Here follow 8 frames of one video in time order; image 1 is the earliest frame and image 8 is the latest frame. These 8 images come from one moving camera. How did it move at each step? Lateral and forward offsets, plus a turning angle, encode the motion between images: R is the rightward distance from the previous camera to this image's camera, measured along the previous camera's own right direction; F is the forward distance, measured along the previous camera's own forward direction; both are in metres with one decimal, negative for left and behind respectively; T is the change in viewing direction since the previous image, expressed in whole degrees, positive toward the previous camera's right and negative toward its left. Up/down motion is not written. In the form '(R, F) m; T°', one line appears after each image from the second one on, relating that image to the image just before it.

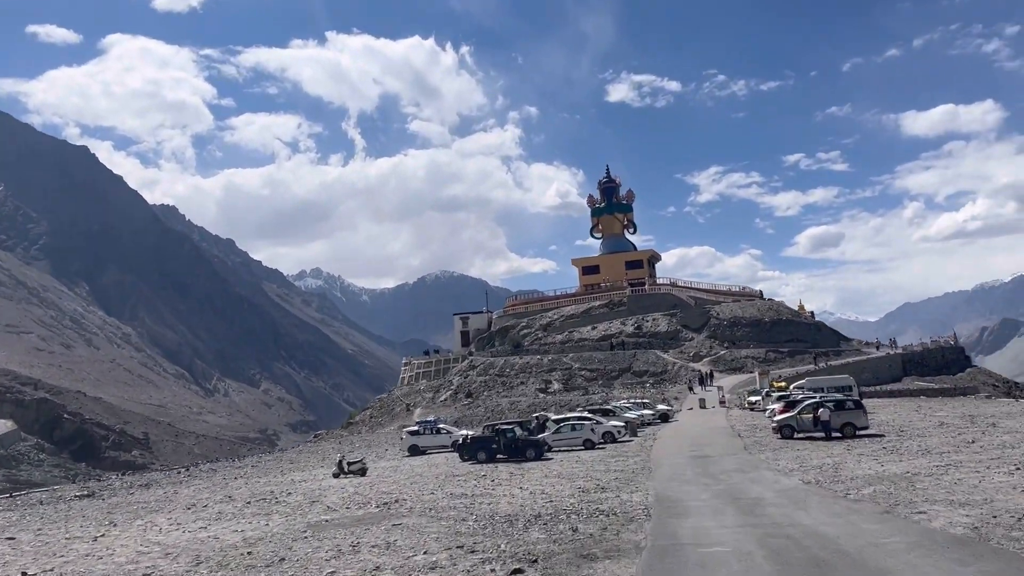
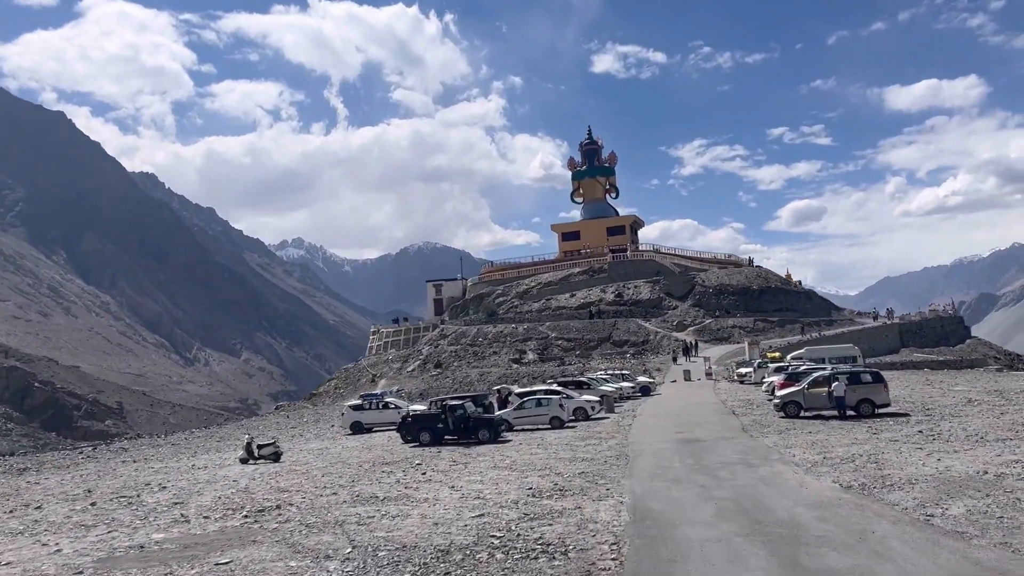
(+1.0, +5.6) m; +1°
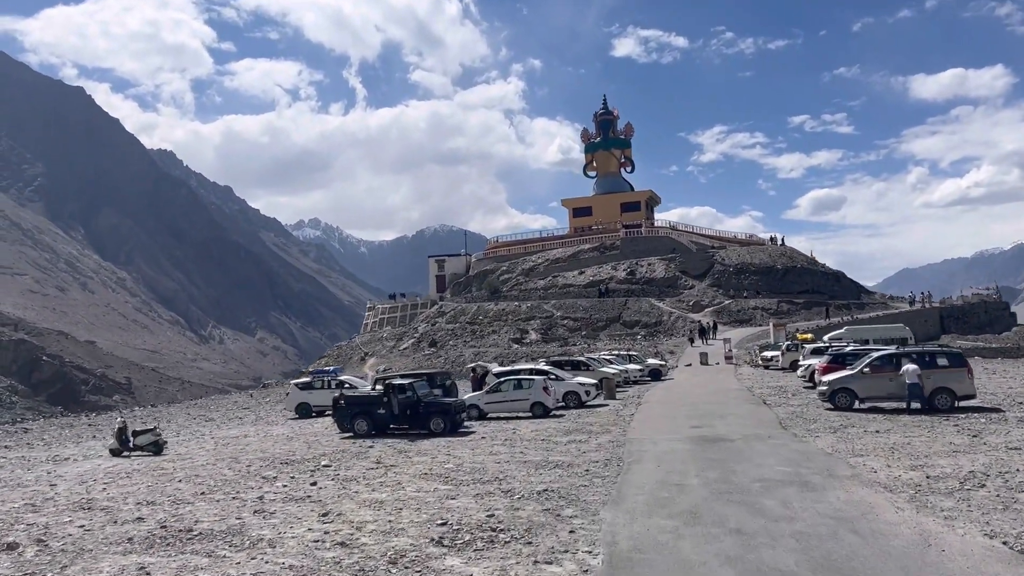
(+1.2, +6.3) m; -1°
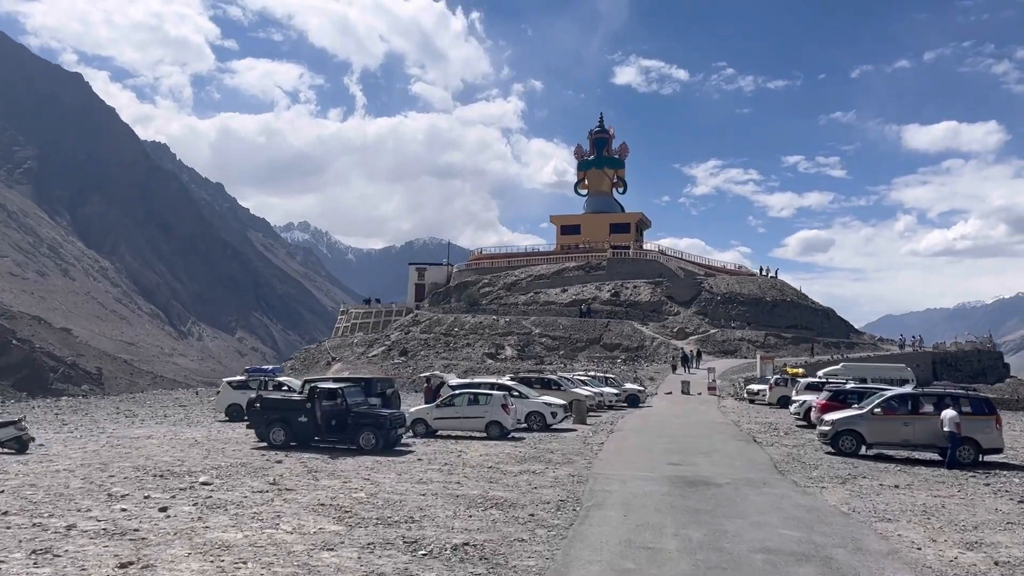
(+0.6, +3.1) m; +1°
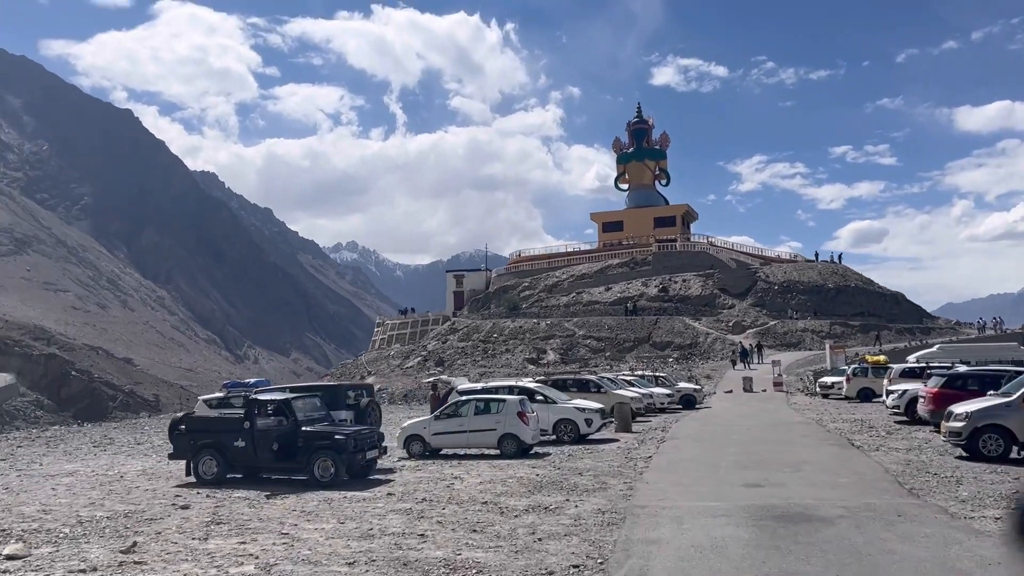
(+0.7, +4.6) m; -3°
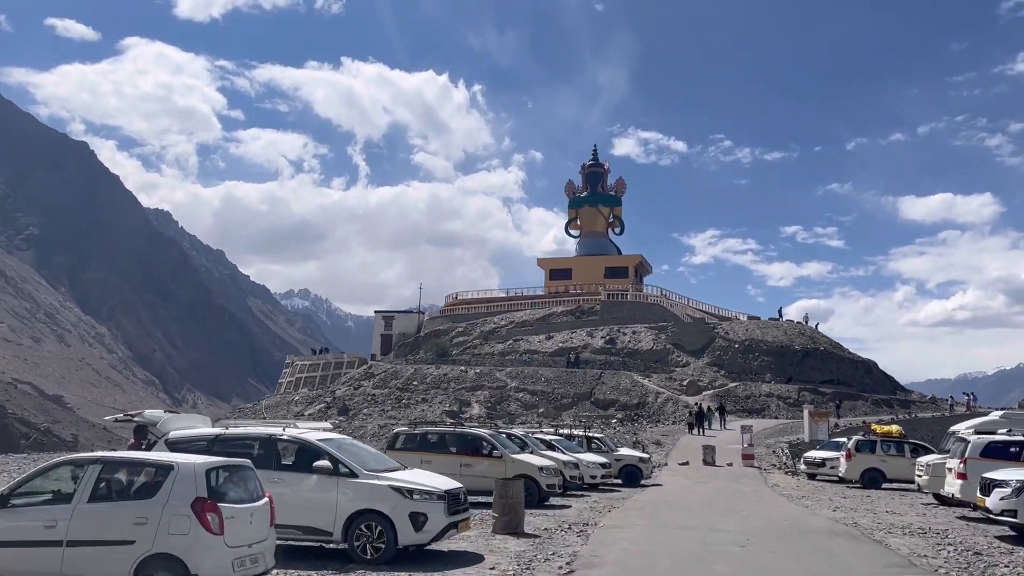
(+2.0, +9.5) m; +3°
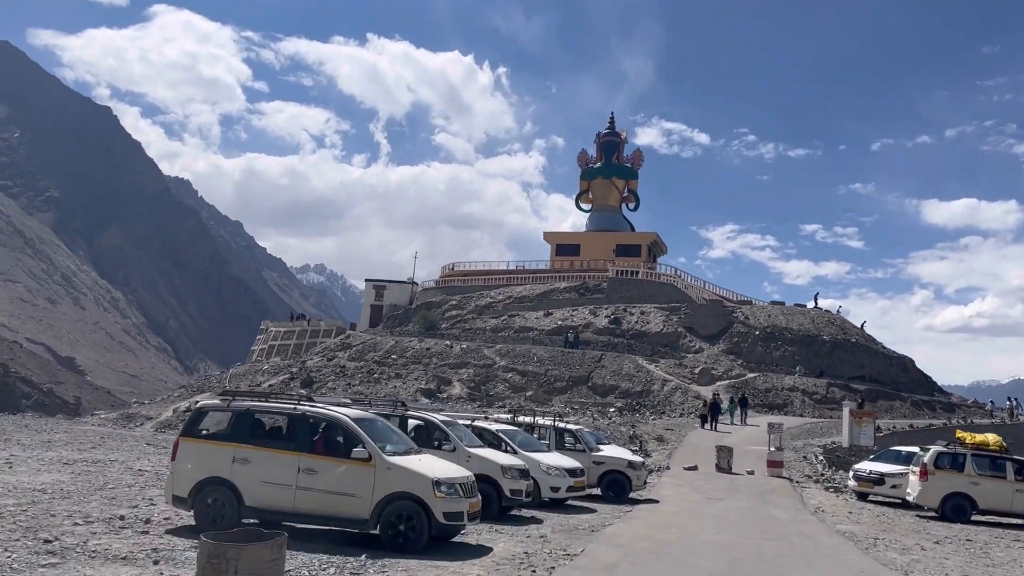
(+1.4, +7.0) m; -1°
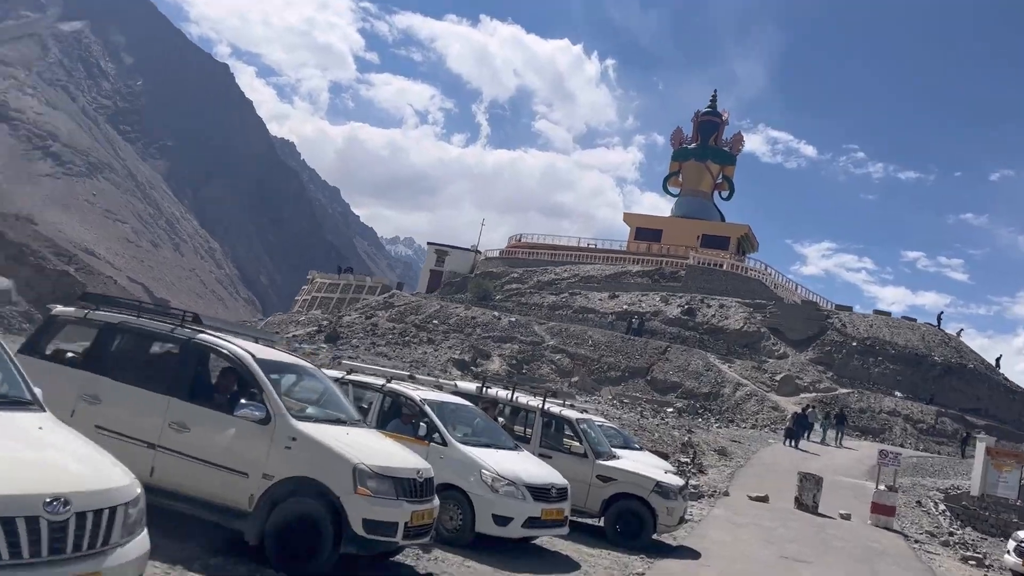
(+1.3, +6.6) m; -6°
